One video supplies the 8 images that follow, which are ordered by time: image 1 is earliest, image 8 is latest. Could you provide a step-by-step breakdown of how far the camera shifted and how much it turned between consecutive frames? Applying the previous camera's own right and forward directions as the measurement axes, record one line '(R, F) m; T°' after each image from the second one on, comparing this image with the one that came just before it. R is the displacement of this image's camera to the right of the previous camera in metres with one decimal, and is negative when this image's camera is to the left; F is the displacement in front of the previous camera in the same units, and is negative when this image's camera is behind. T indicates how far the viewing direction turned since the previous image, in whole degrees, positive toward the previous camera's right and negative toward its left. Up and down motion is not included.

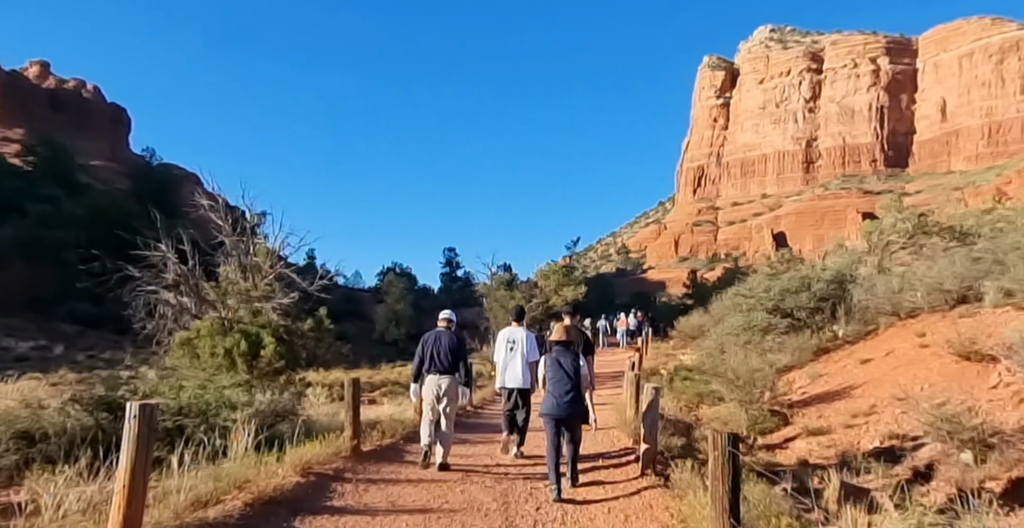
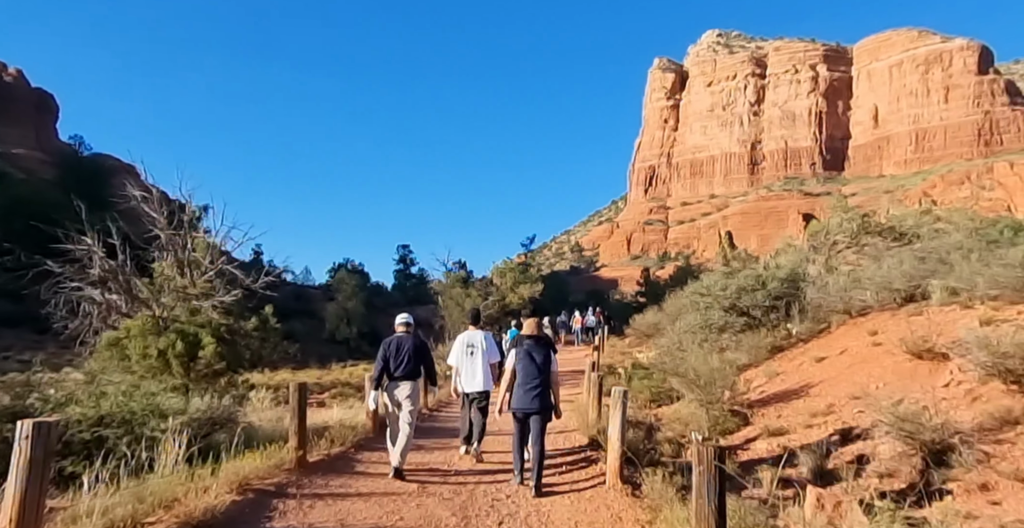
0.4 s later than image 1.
(0.0, +0.4) m; +4°
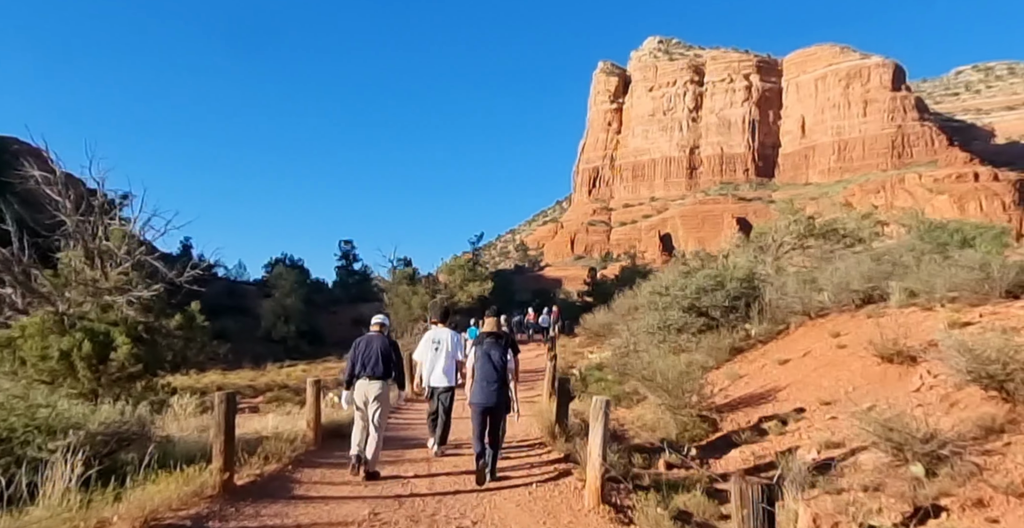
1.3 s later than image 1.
(-0.2, +0.7) m; +5°
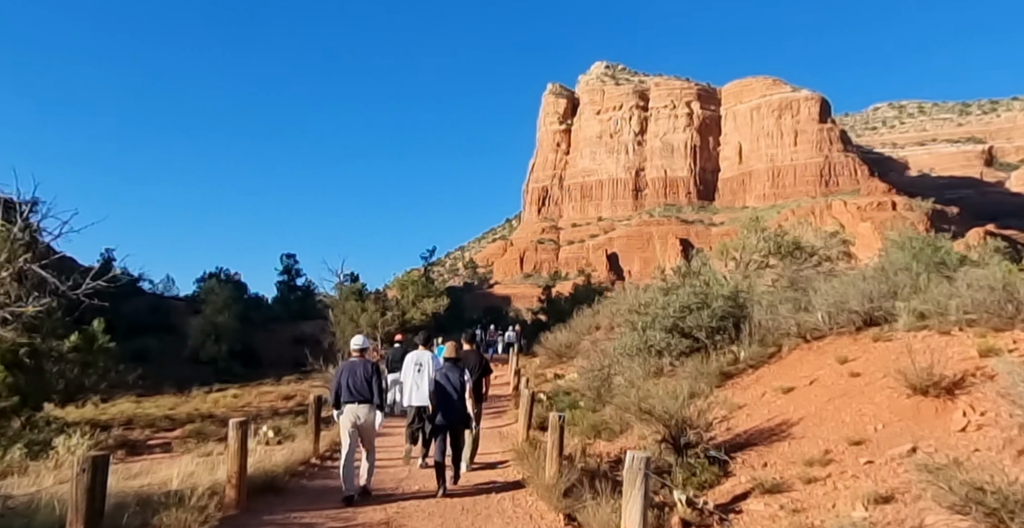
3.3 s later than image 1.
(-0.3, +1.6) m; +4°
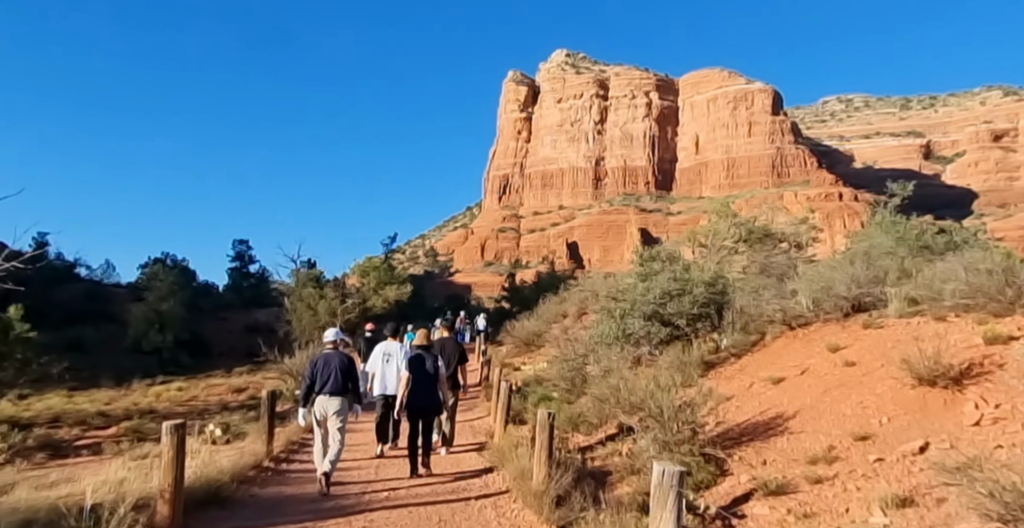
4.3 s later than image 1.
(-0.2, +0.8) m; +3°
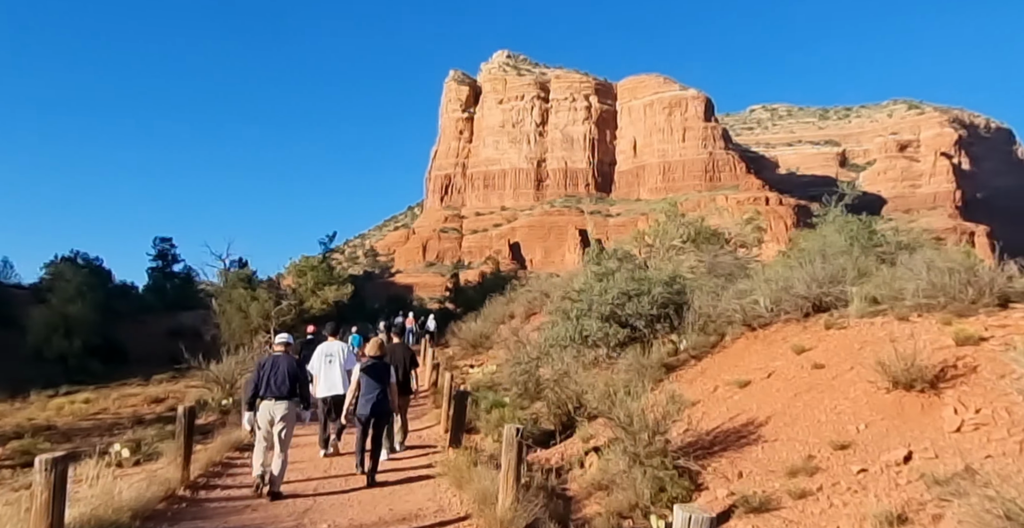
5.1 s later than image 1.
(-0.2, +0.7) m; +5°
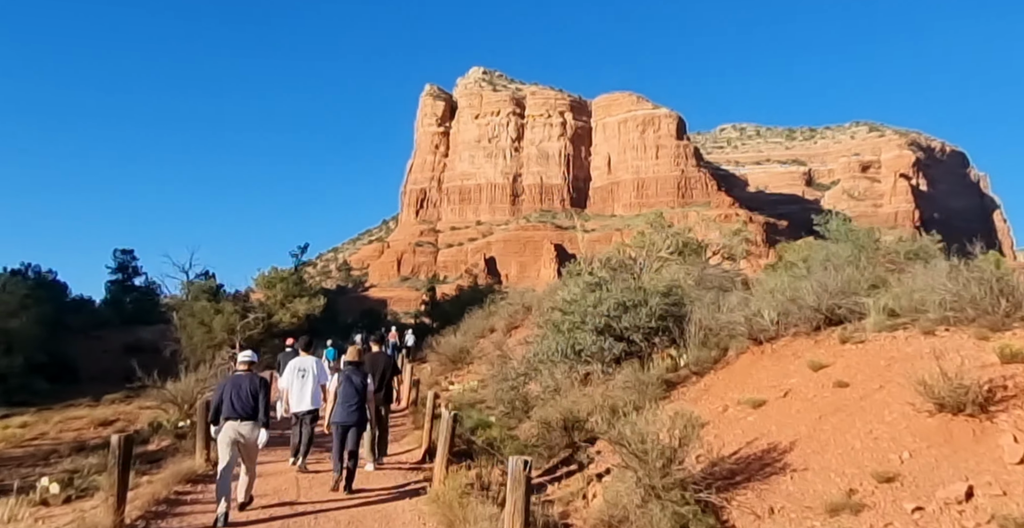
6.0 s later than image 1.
(-0.2, +0.9) m; +2°
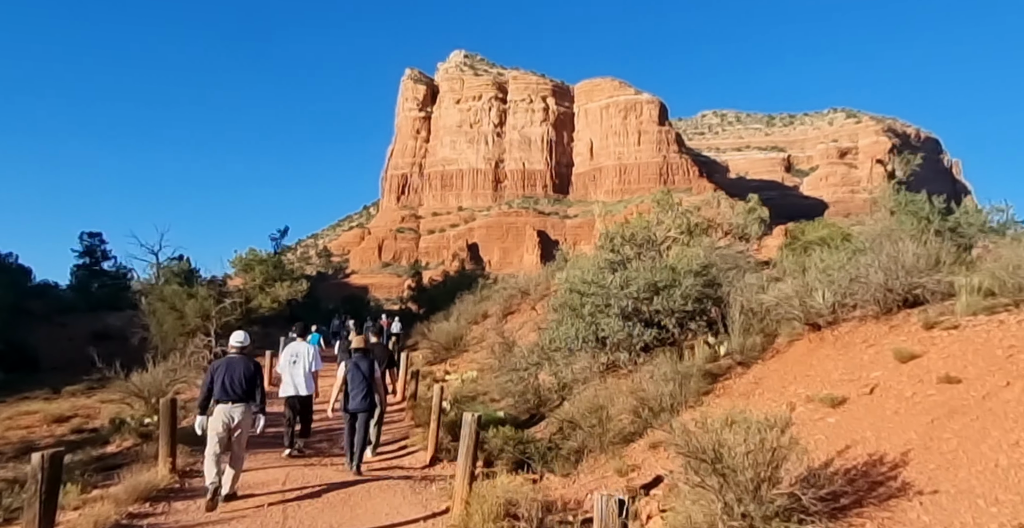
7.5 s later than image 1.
(-0.5, +1.6) m; +1°
